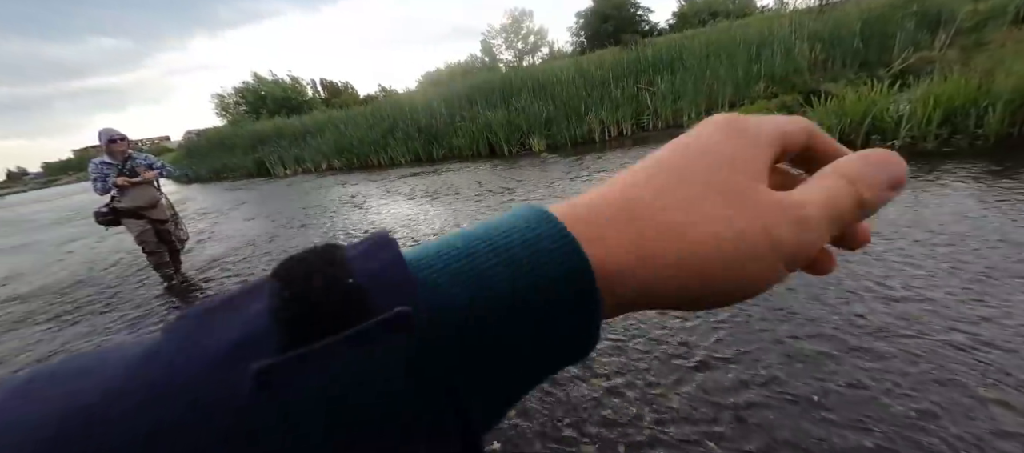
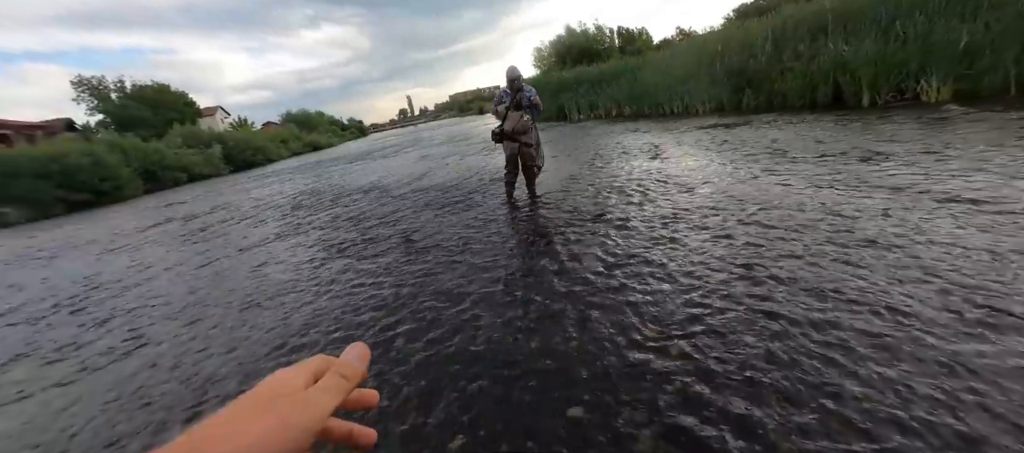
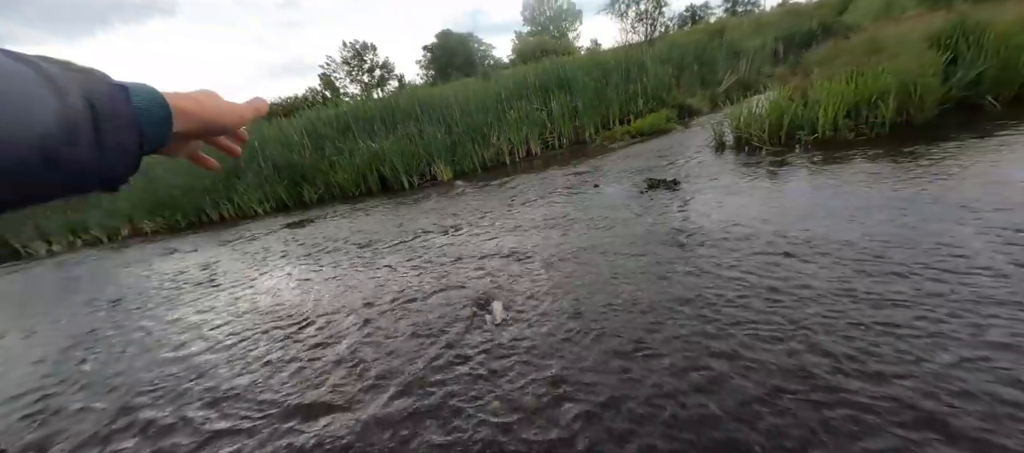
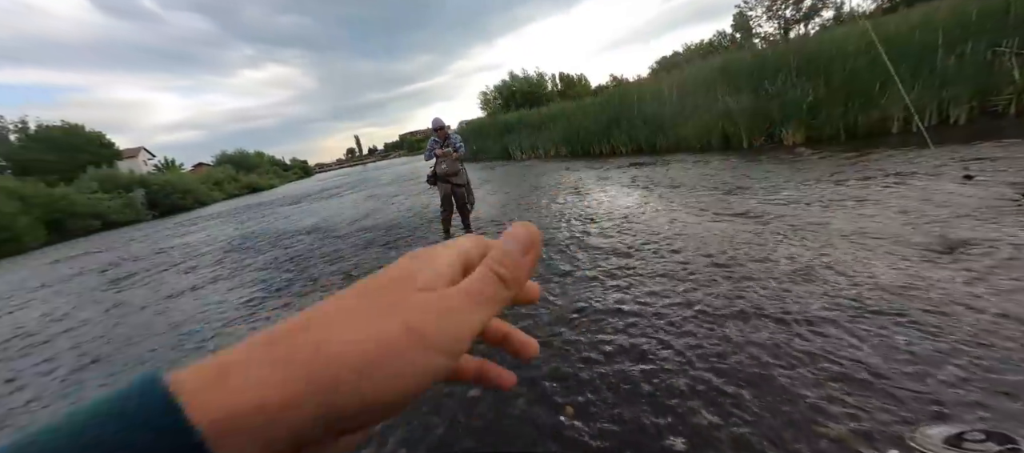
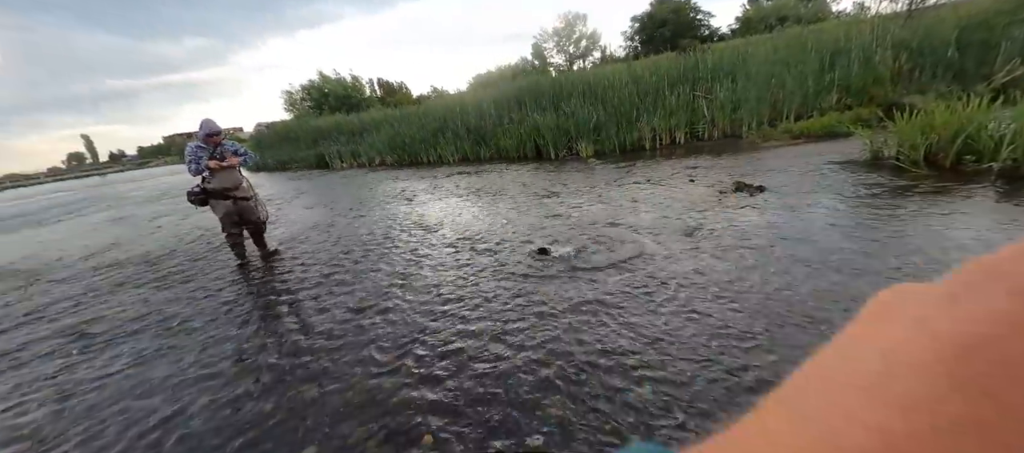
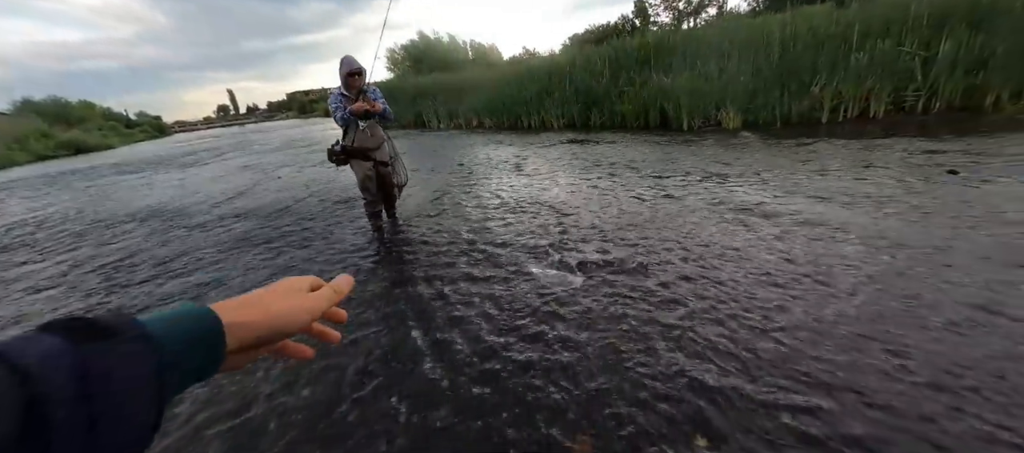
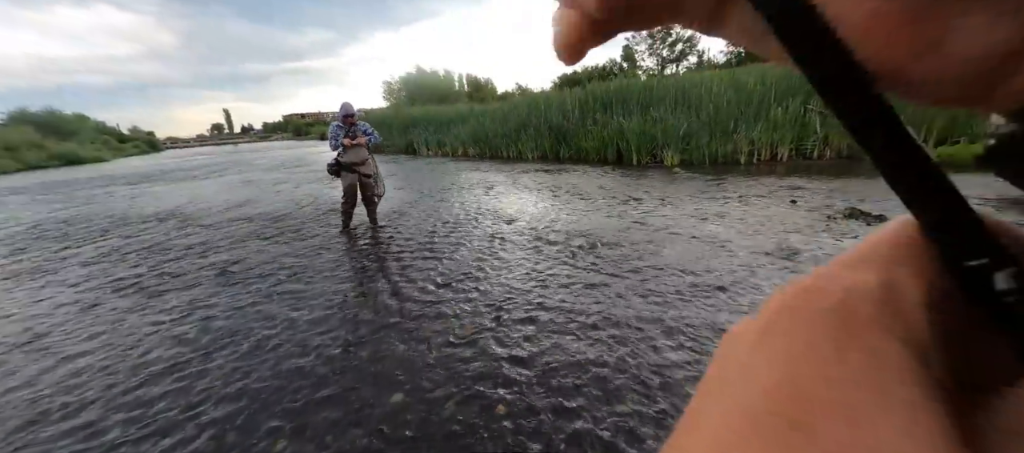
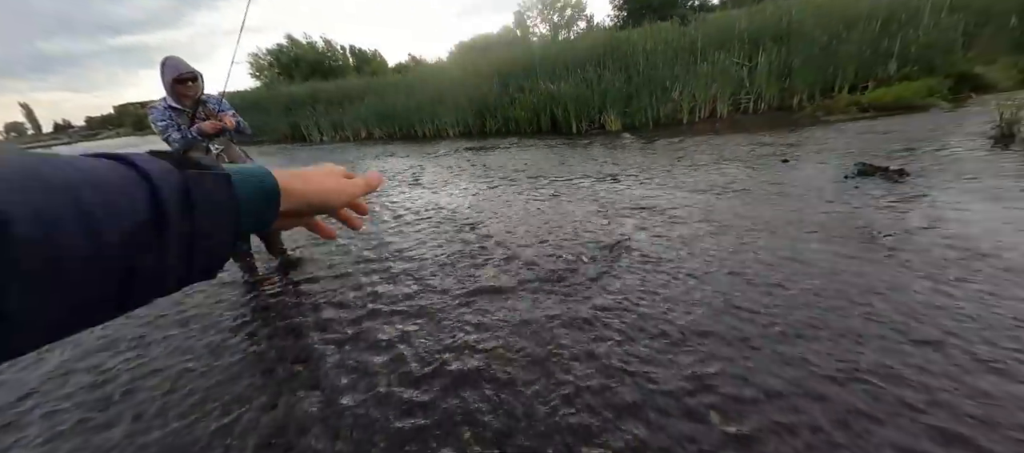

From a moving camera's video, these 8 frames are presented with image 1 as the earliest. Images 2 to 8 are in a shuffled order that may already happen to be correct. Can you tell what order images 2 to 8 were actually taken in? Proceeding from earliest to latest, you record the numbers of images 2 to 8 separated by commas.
5, 7, 4, 2, 6, 8, 3
